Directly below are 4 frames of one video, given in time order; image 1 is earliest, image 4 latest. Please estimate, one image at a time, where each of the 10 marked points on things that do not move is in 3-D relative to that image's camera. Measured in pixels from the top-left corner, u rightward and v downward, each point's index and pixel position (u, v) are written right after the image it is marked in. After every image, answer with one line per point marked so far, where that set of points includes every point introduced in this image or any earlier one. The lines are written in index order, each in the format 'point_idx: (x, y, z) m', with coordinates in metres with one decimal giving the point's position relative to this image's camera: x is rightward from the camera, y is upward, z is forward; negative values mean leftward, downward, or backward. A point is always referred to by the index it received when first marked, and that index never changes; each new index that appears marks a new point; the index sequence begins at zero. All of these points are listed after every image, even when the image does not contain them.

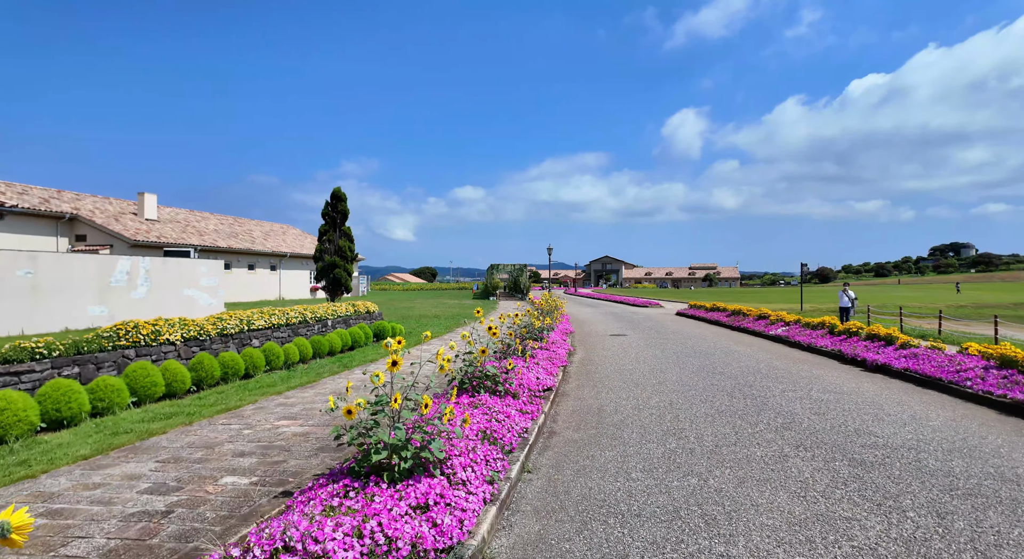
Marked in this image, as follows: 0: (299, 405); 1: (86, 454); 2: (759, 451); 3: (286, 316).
0: (-2.7, -1.6, +7.4) m
1: (-3.7, -1.5, +5.1) m
2: (+2.3, -1.6, +5.5) m
3: (-4.7, -0.8, +12.3) m
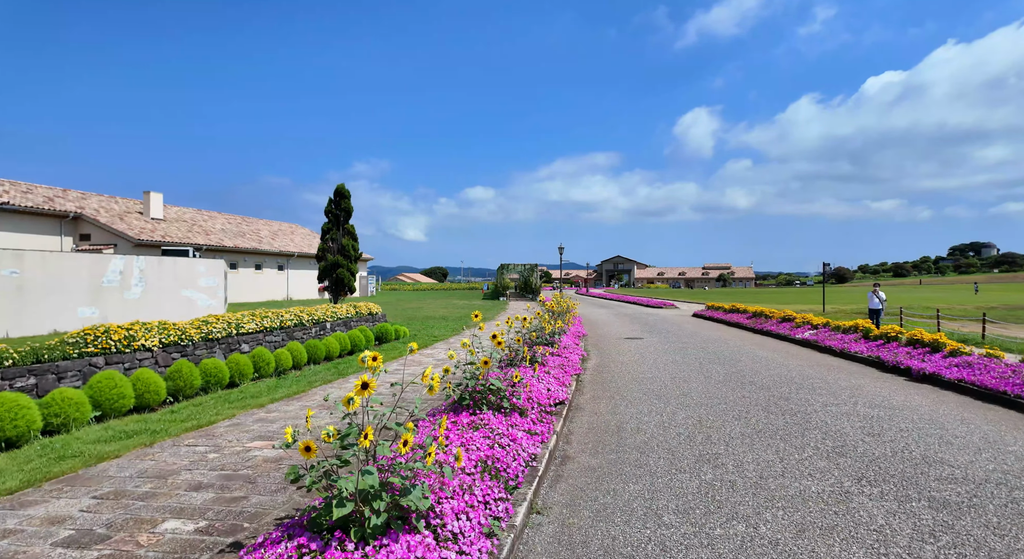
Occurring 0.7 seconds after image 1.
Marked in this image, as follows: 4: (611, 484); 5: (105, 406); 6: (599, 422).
0: (-2.6, -1.6, +6.6) m
1: (-3.7, -1.5, +4.3) m
2: (+2.3, -1.6, +4.6) m
3: (-4.5, -0.8, +11.5) m
4: (+0.8, -1.7, +4.8) m
5: (-4.6, -1.4, +6.7) m
6: (+1.0, -1.7, +6.9) m
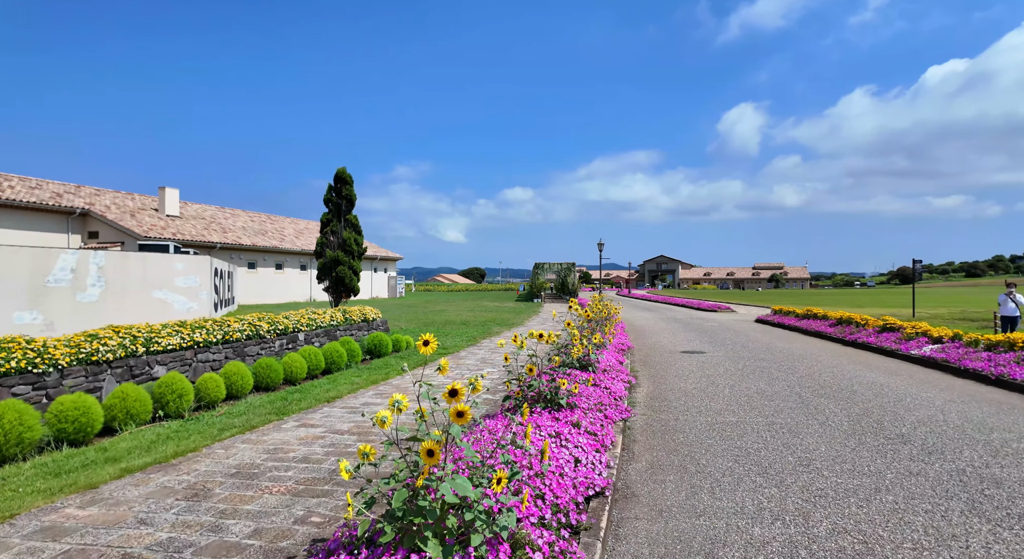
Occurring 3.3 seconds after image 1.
0: (-2.6, -1.5, +3.6) m
1: (-3.8, -1.5, +1.4) m
2: (+2.2, -1.6, +1.3) m
3: (-4.2, -0.7, +8.7) m
4: (+0.6, -1.6, +1.6) m
5: (-4.7, -1.4, +3.9) m
6: (+1.0, -1.6, +3.7) m
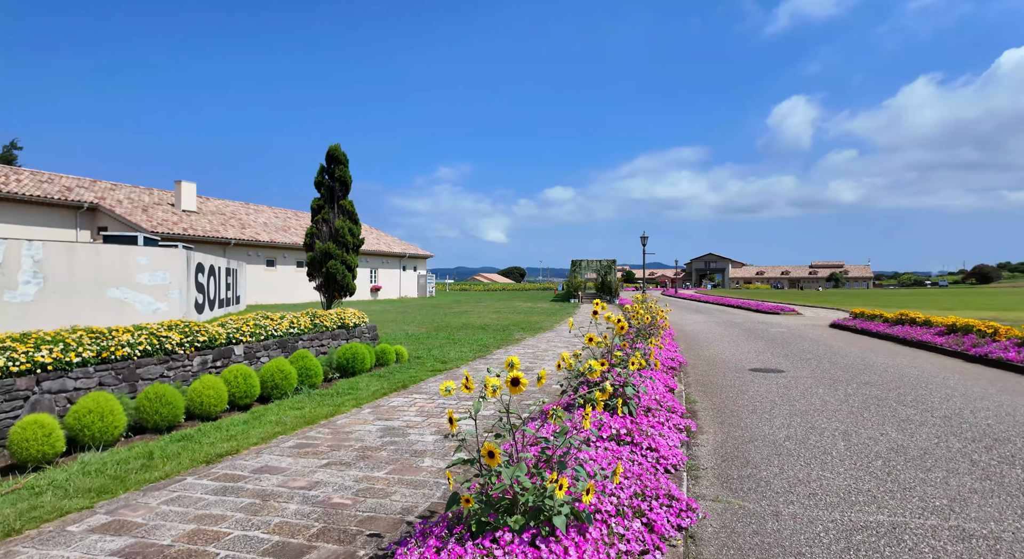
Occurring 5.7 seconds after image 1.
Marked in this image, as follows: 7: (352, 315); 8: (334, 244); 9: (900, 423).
0: (-3.0, -1.5, +0.8) m
1: (-4.4, -1.4, -1.2) m
2: (+1.6, -1.5, -1.8) m
3: (-4.3, -0.6, +6.0) m
4: (+0.1, -1.5, -1.4) m
5: (-5.0, -1.3, +1.3) m
6: (+0.6, -1.6, +0.7) m
7: (-2.9, -0.6, +10.8) m
8: (-4.3, +0.9, +14.5) m
9: (+4.2, -1.5, +6.5) m
